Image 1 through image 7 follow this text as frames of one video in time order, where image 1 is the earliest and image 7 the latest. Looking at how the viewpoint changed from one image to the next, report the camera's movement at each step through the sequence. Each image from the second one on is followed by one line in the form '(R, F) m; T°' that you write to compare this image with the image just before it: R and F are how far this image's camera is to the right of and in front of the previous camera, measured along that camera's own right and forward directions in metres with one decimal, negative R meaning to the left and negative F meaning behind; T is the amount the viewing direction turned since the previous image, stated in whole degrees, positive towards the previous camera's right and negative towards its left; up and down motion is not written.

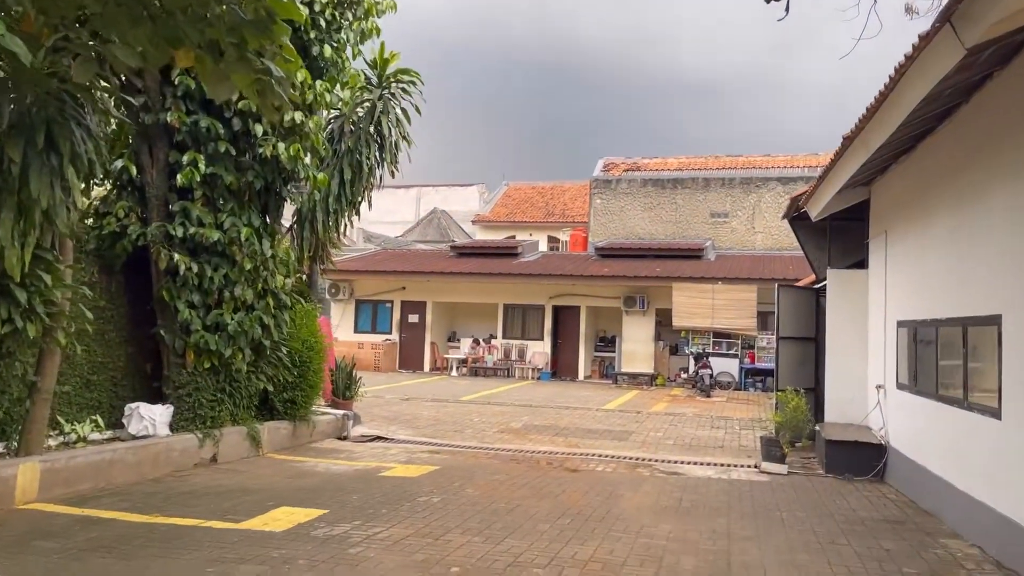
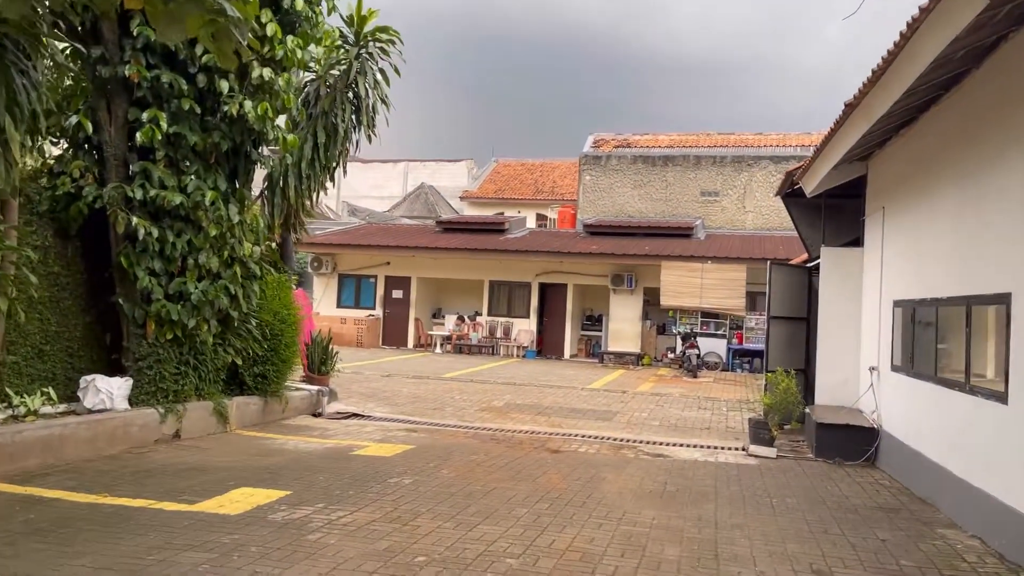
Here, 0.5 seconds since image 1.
(+0.1, +0.4) m; +1°
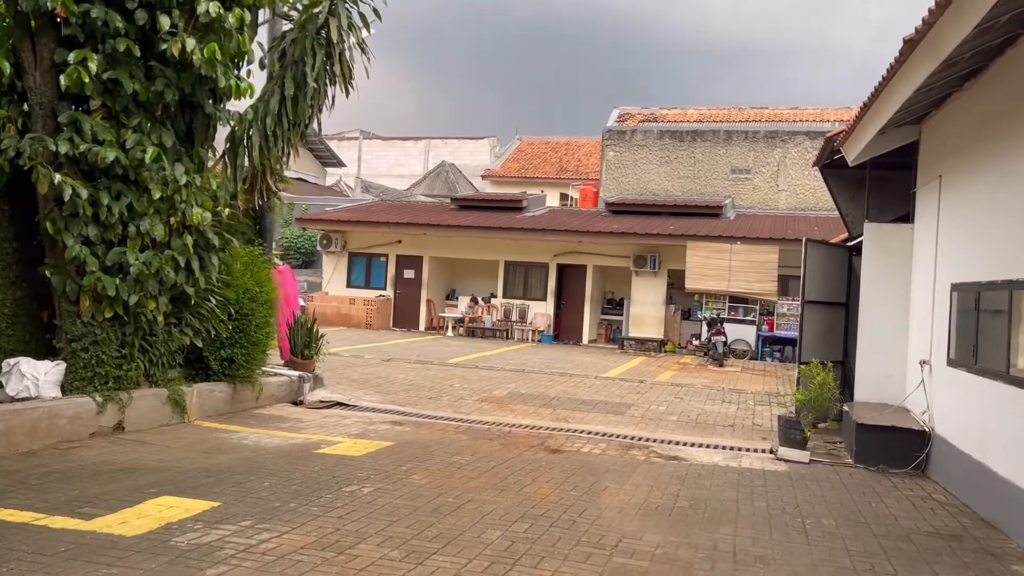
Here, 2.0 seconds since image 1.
(+0.3, +1.1) m; -2°
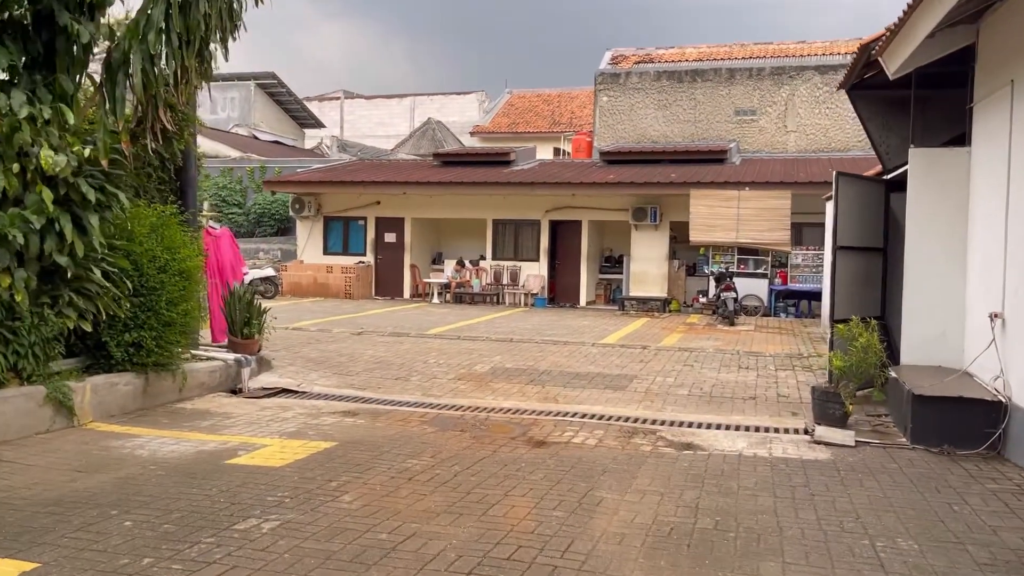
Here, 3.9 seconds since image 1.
(+0.3, +1.6) m; 0°
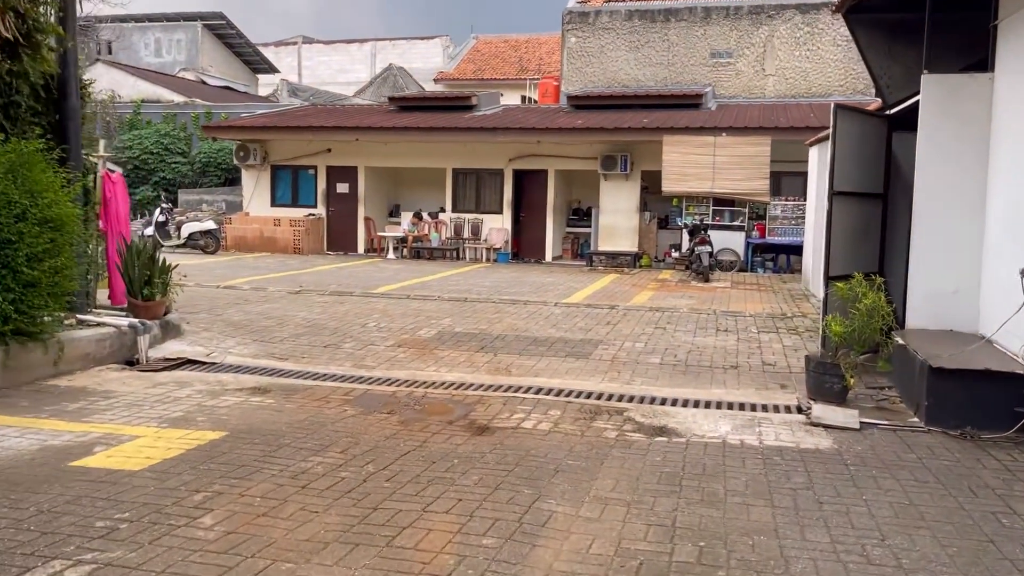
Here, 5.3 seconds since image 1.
(+0.2, +1.2) m; +2°
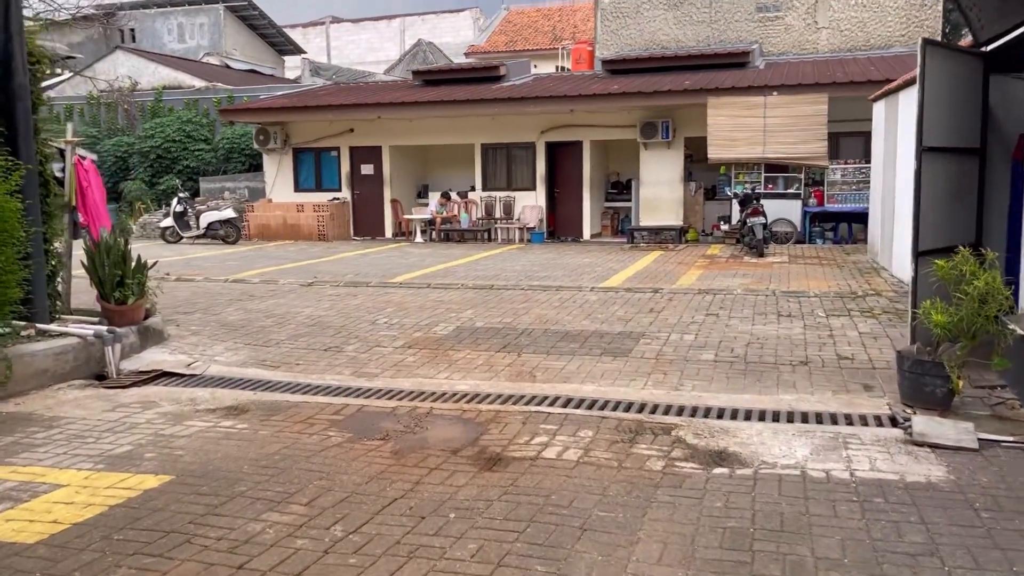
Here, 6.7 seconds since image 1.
(+0.2, +1.1) m; -3°
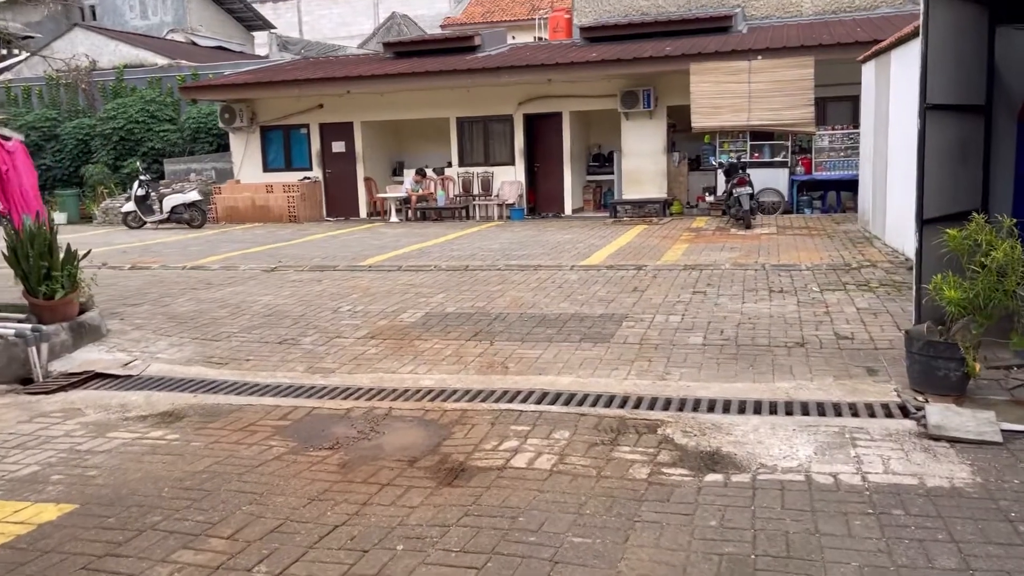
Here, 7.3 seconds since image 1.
(+0.1, +0.5) m; +1°
